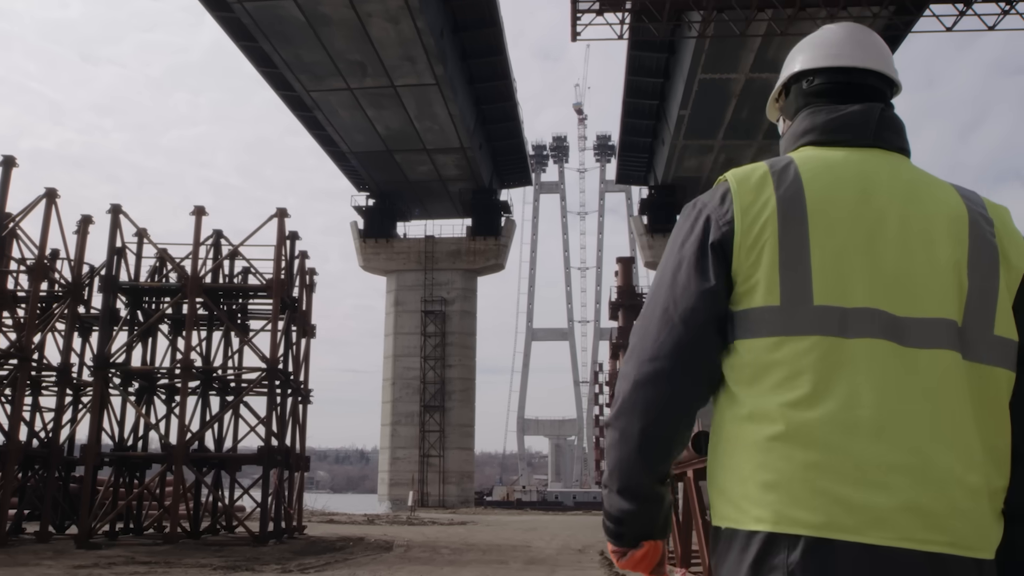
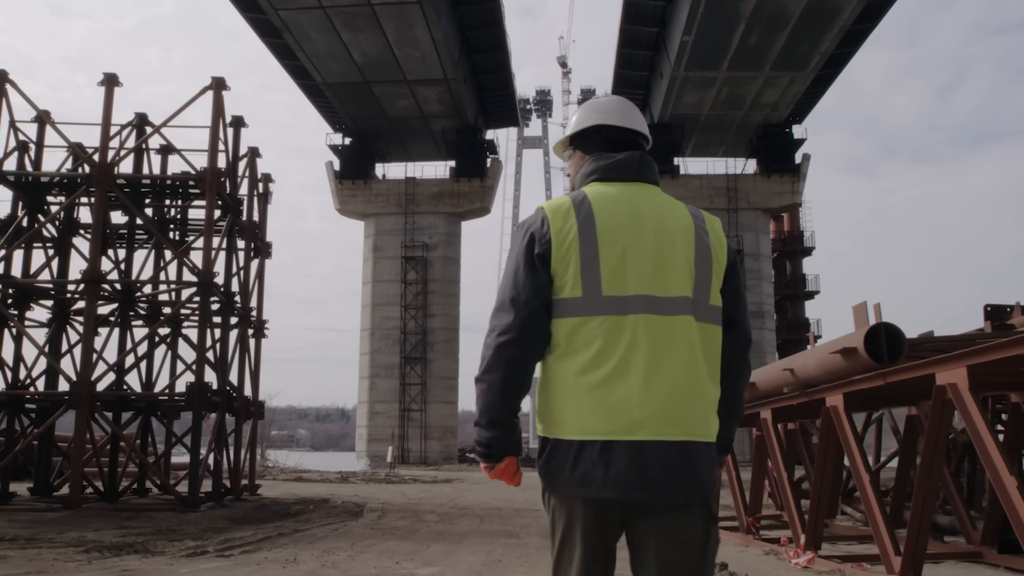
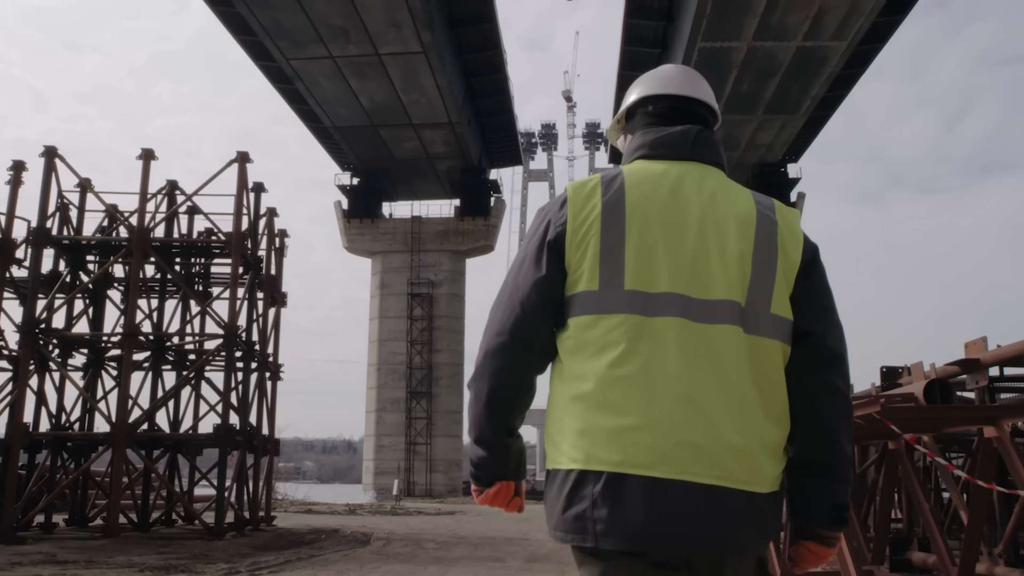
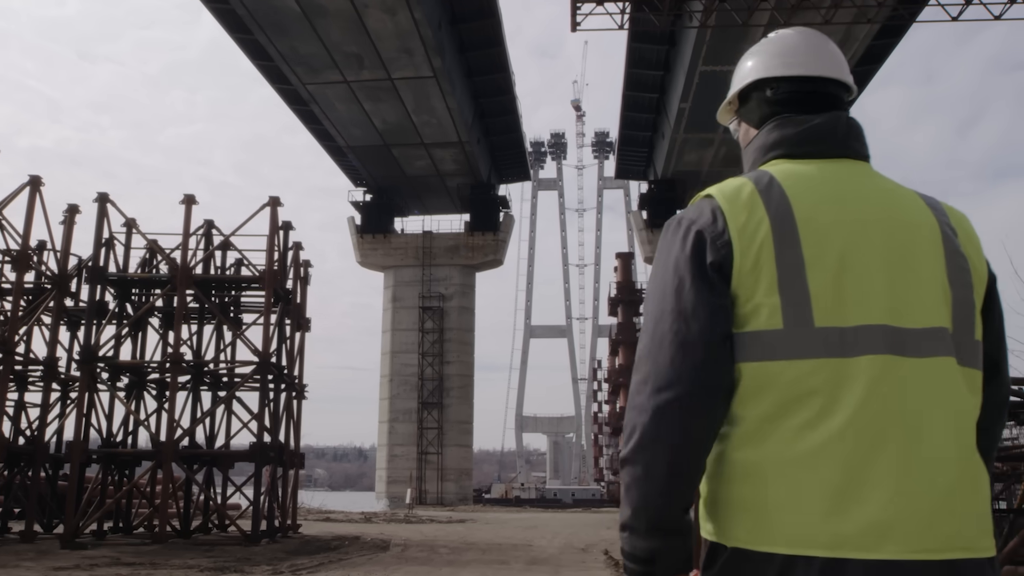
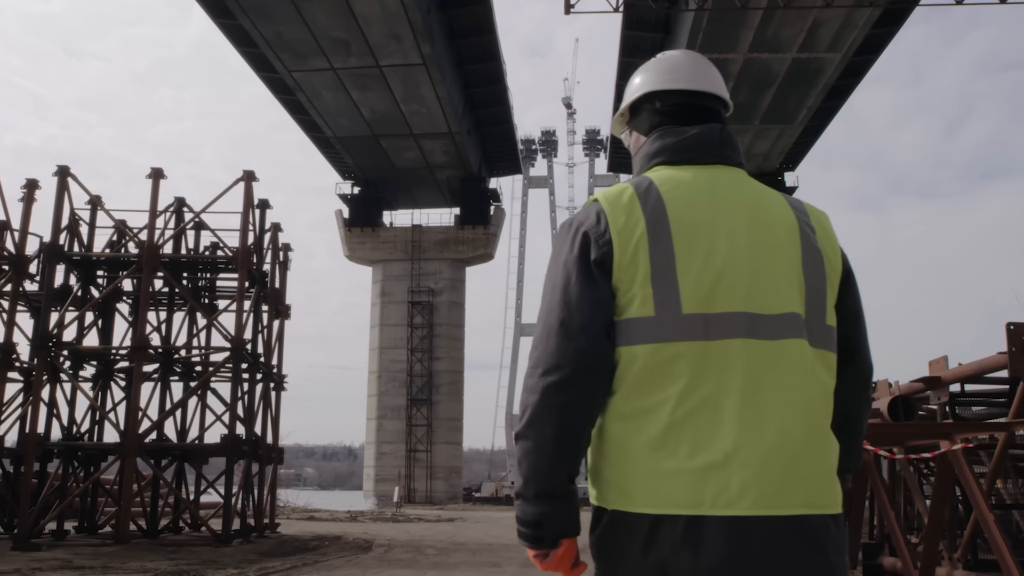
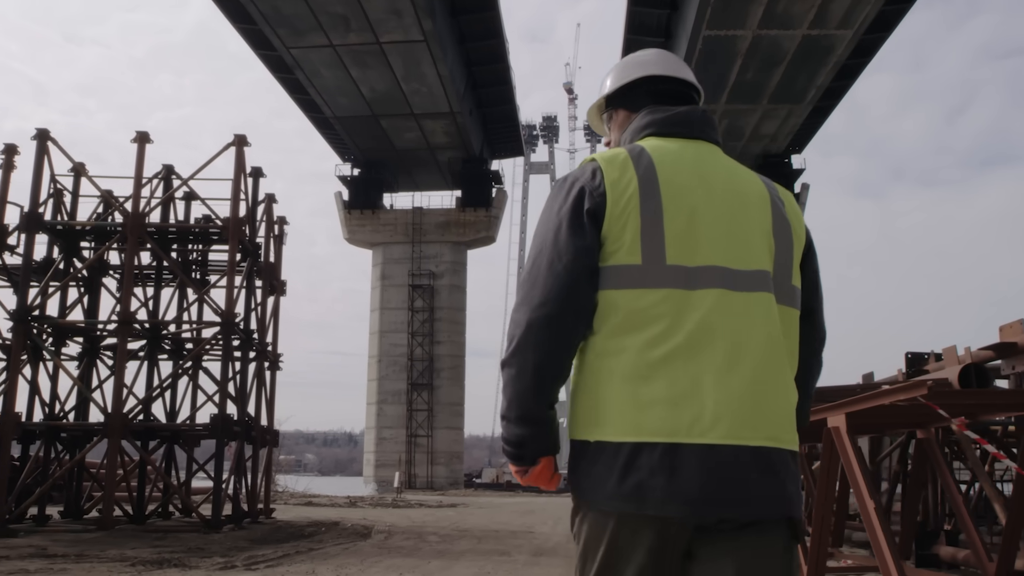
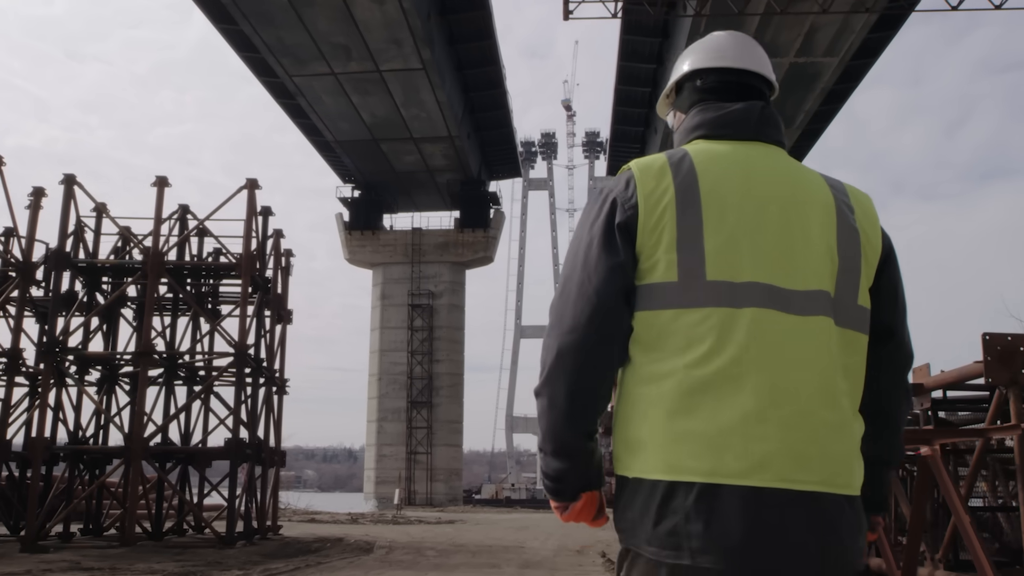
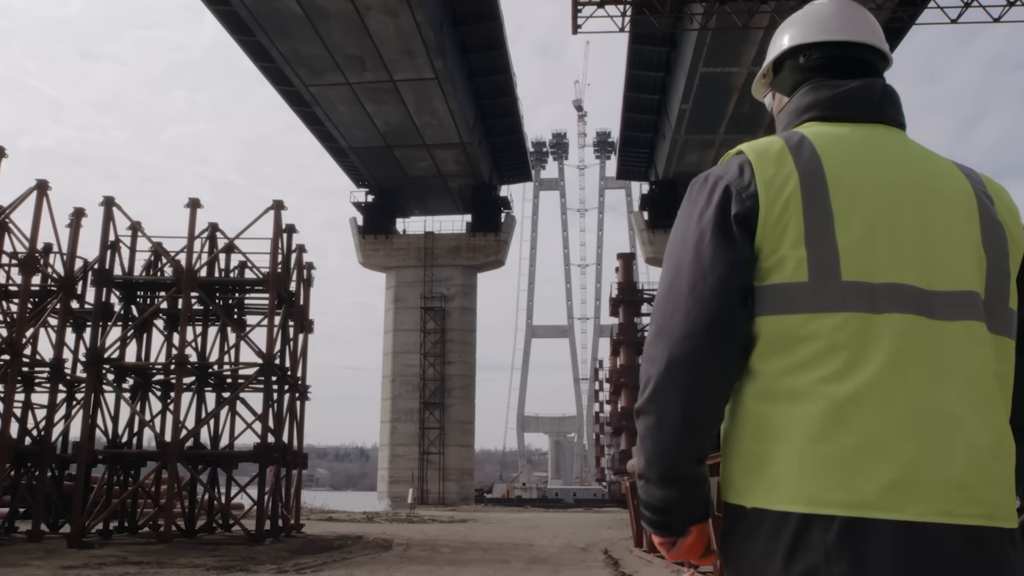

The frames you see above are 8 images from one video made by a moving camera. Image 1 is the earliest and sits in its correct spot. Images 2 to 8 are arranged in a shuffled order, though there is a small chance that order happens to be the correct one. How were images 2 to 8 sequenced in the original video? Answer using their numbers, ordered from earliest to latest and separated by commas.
8, 4, 7, 5, 3, 6, 2
